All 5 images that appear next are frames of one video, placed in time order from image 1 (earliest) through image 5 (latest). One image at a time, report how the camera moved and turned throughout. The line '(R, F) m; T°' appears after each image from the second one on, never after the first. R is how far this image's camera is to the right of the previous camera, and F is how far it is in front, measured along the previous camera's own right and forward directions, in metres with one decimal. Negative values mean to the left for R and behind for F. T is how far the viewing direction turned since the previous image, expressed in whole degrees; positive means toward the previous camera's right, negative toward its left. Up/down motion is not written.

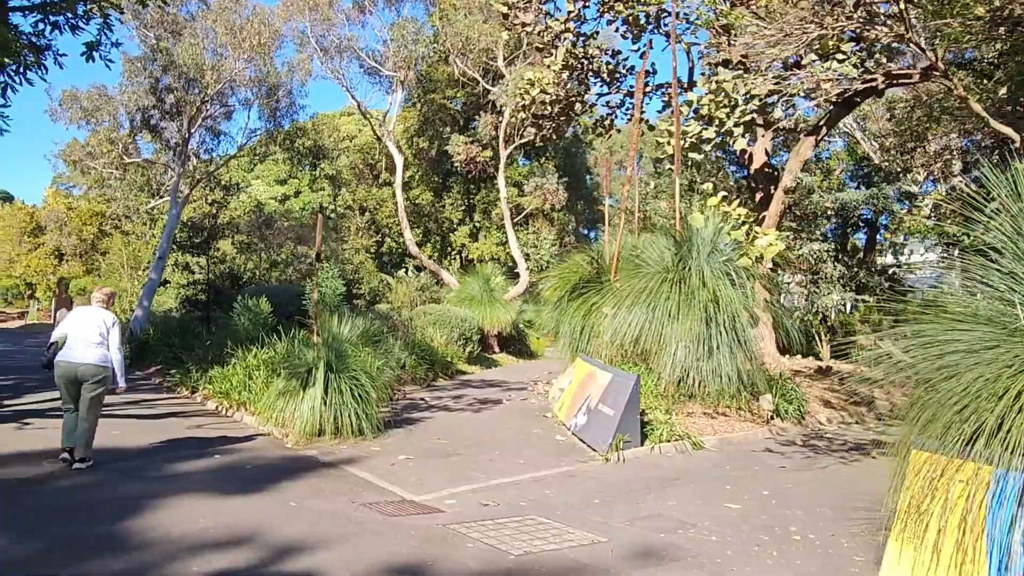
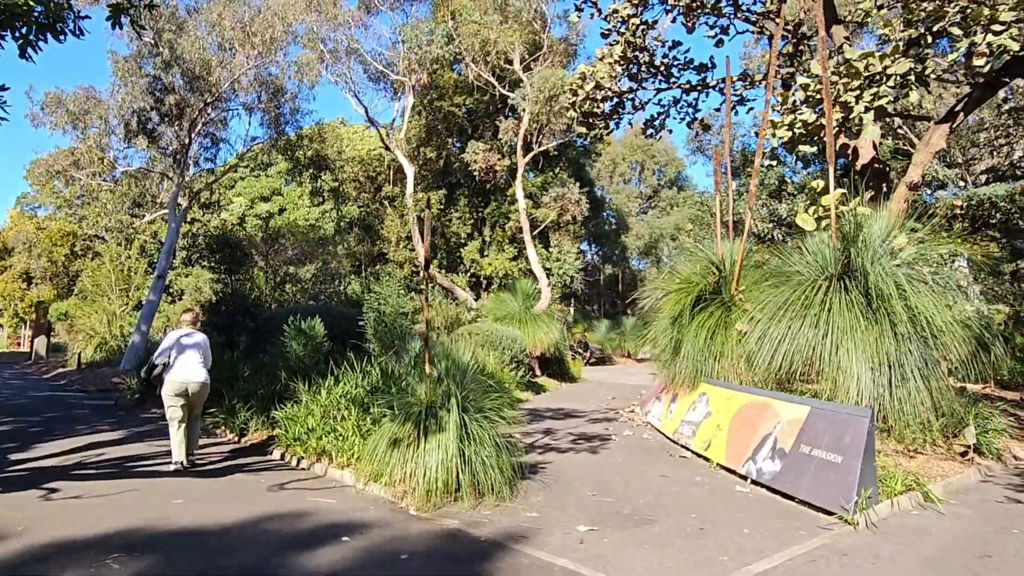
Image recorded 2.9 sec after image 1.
(-1.7, +1.8) m; +2°
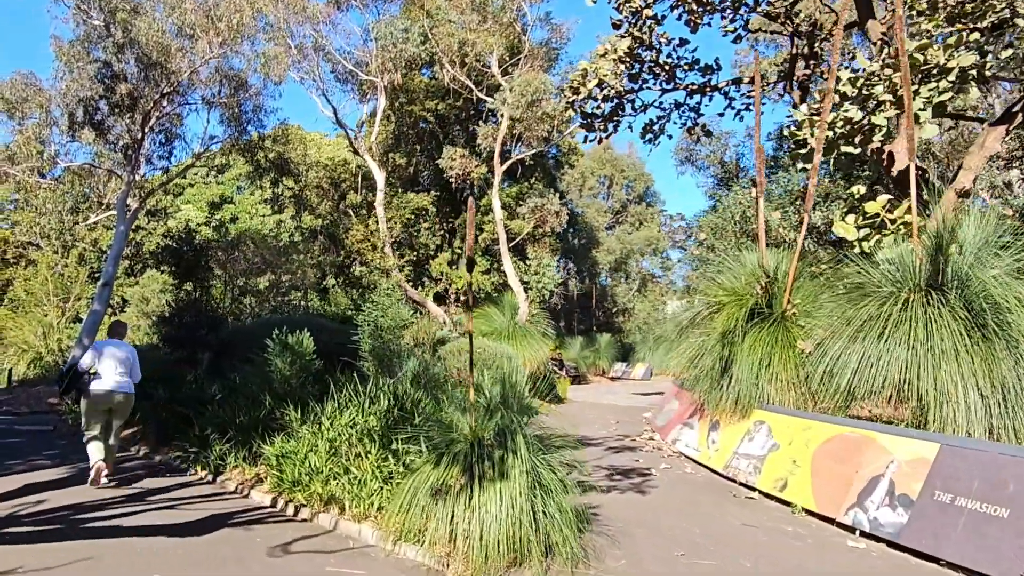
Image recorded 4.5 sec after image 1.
(-0.8, +1.3) m; +4°
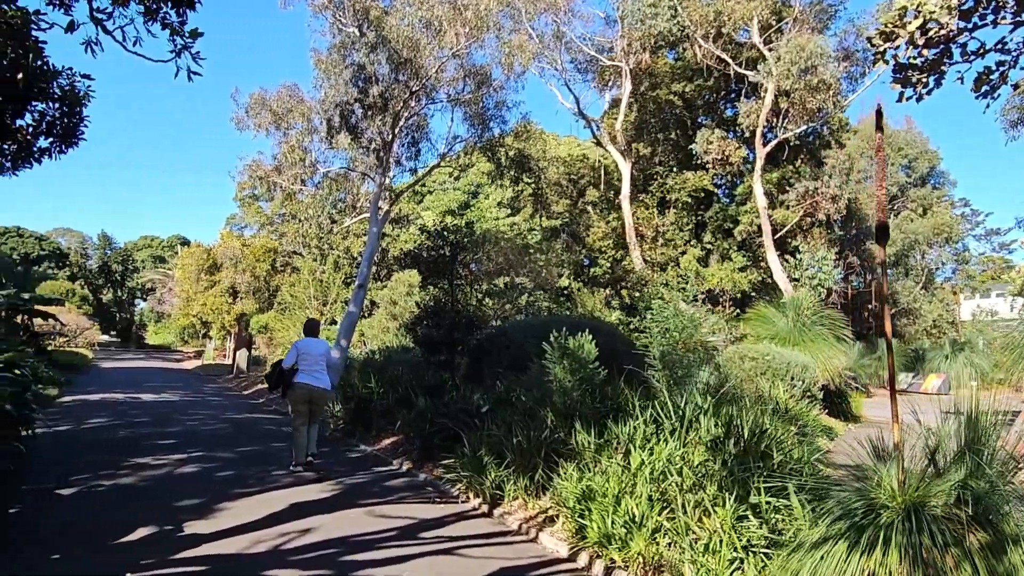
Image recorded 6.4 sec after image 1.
(-1.0, +1.6) m; -17°
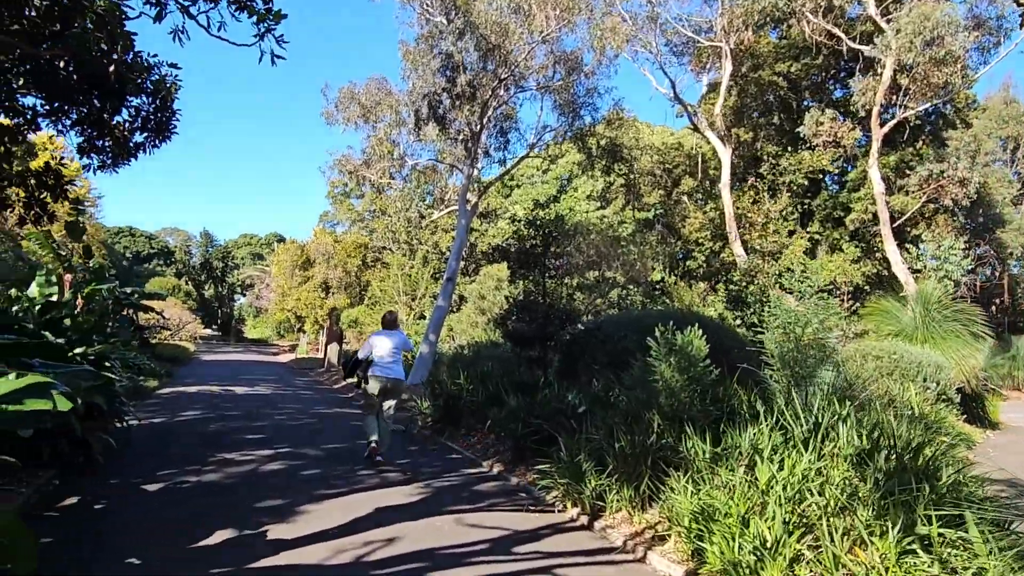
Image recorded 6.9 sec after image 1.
(-0.1, +0.6) m; -7°
